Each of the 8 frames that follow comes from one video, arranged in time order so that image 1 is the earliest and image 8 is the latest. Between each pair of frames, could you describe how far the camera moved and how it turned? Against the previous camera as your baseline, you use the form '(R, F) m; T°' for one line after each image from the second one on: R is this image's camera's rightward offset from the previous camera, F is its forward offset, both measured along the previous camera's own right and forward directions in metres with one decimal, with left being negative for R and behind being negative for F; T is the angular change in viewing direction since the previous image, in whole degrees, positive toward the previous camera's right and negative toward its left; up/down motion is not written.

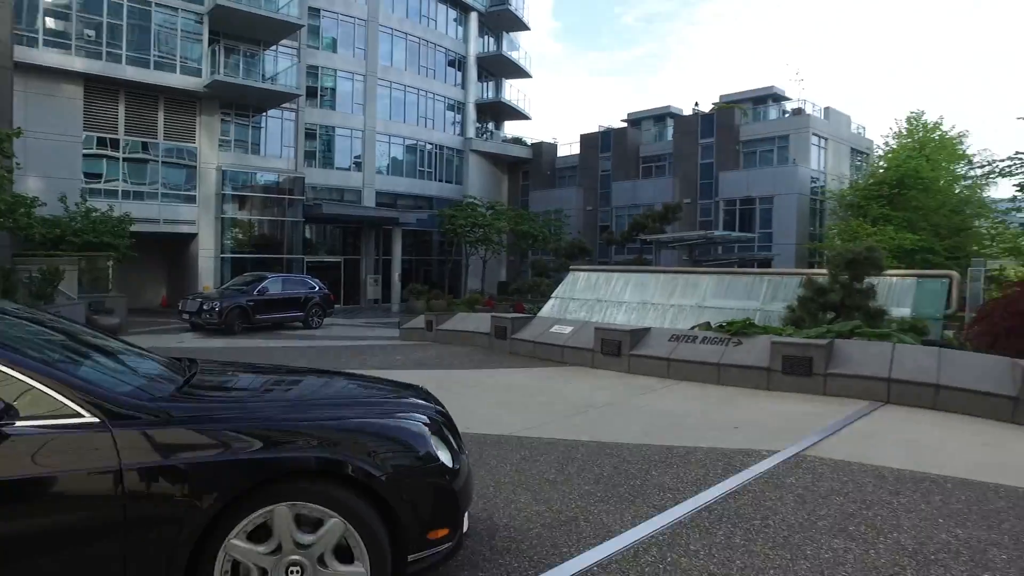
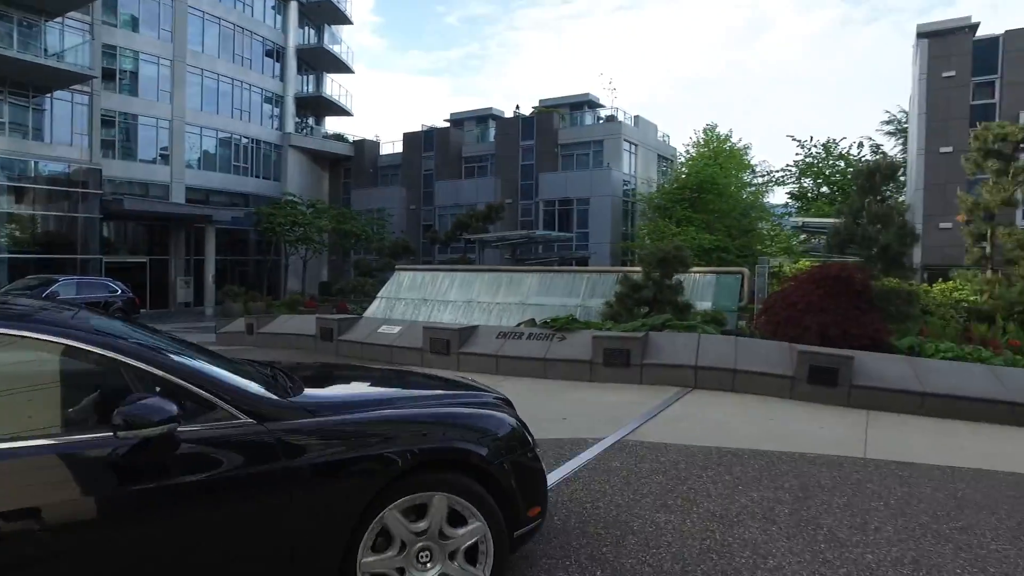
(-0.1, 0.0) m; +14°
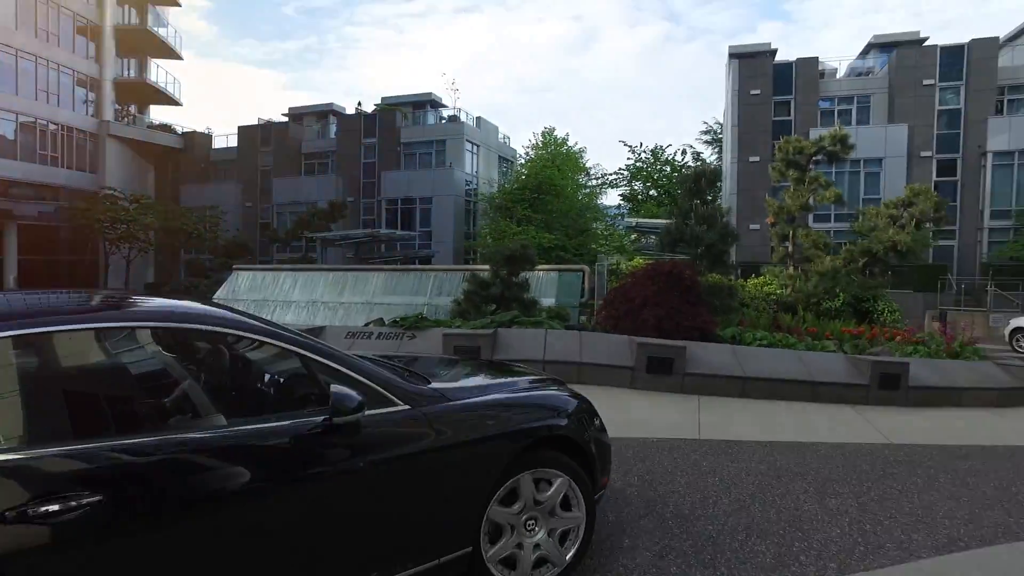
(-0.2, 0.0) m; +13°
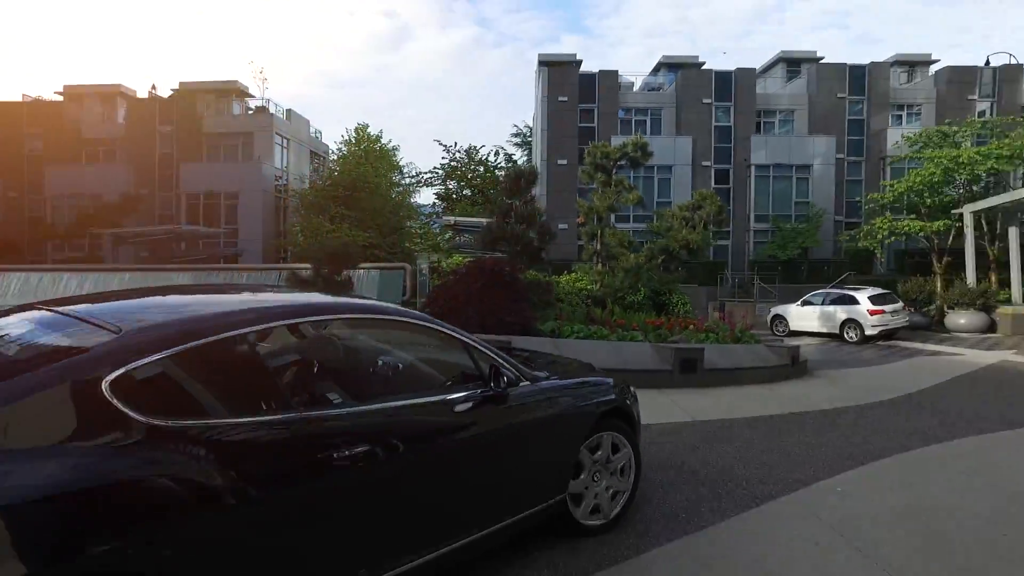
(-0.2, 0.0) m; +15°
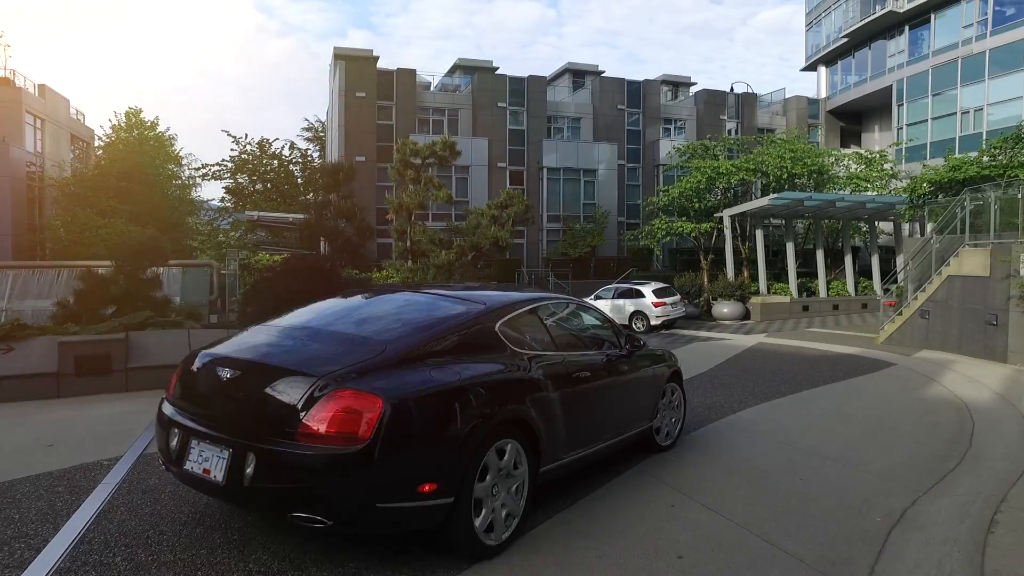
(-0.5, 0.0) m; +17°
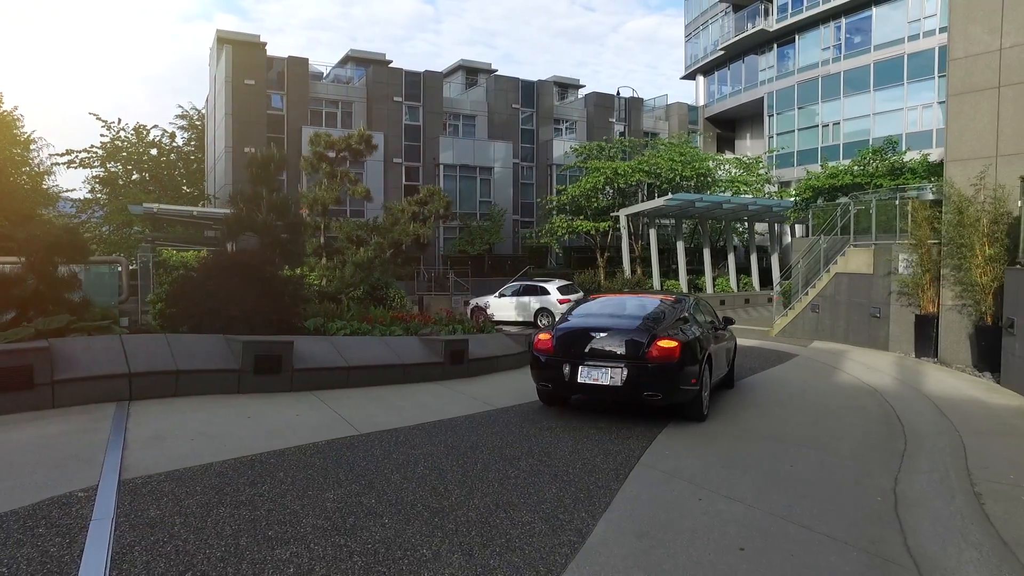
(-1.1, +0.3) m; +10°
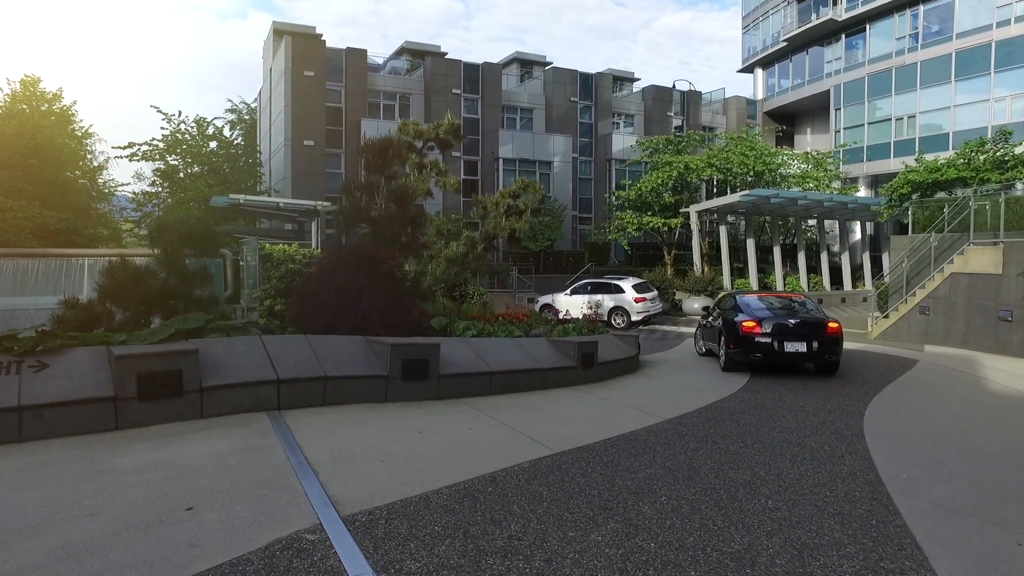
(-1.5, +0.9) m; -2°
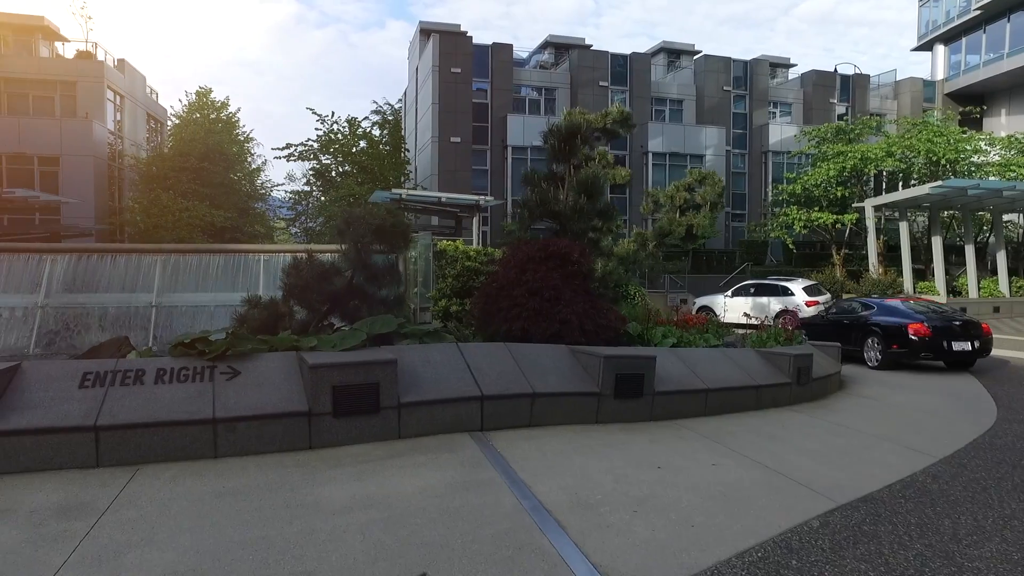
(-0.9, +1.0) m; -10°
